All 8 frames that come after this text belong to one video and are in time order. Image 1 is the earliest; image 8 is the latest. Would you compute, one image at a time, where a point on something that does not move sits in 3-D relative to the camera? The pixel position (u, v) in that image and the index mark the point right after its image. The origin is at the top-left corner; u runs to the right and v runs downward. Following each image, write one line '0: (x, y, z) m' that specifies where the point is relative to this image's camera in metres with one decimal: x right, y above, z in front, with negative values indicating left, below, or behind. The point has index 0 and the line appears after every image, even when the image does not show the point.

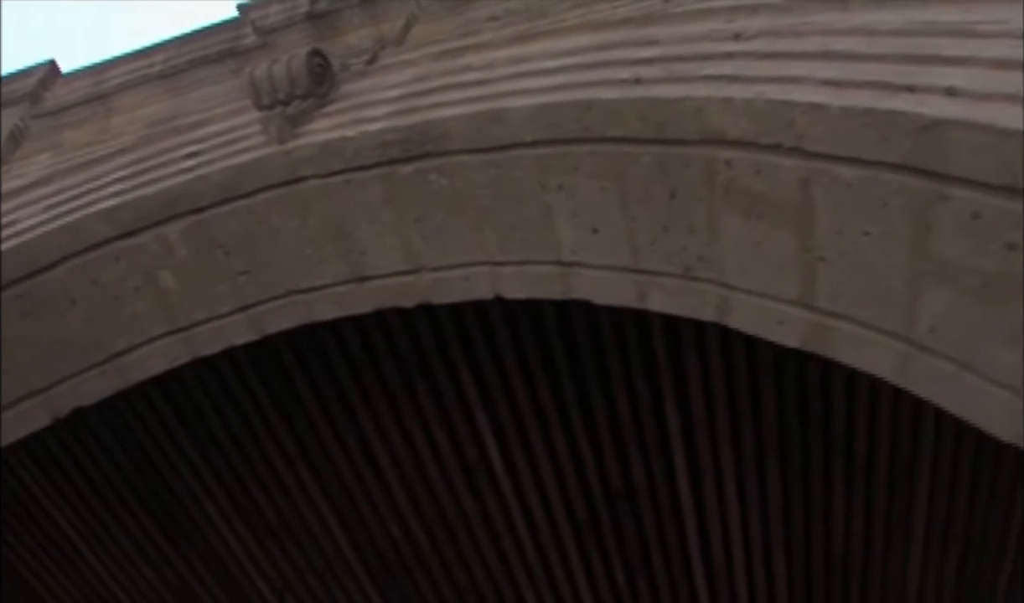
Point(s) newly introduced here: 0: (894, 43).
0: (+0.8, +0.6, +2.6) m
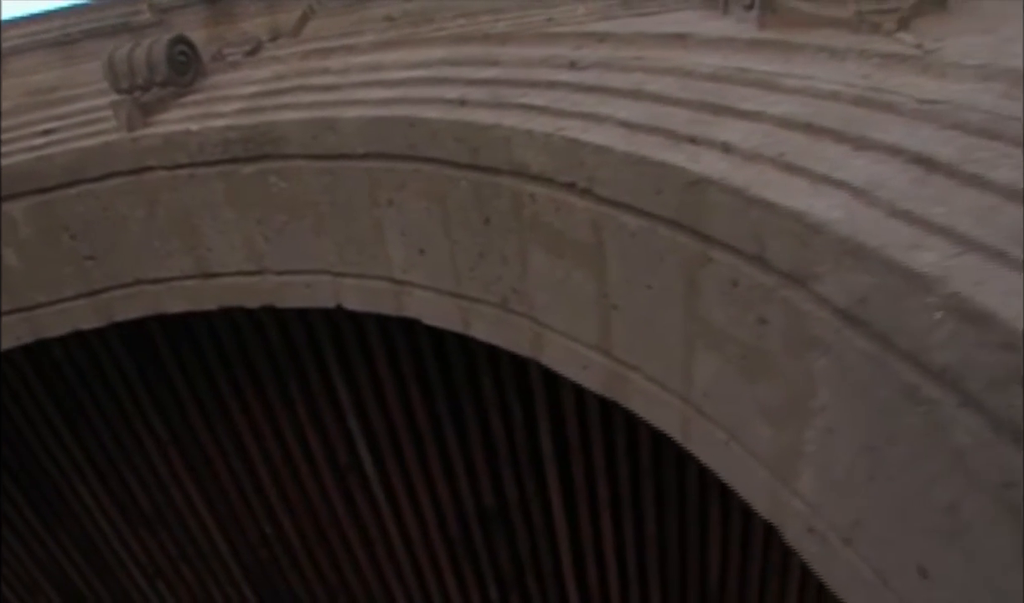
0: (+0.4, +0.4, +2.4) m
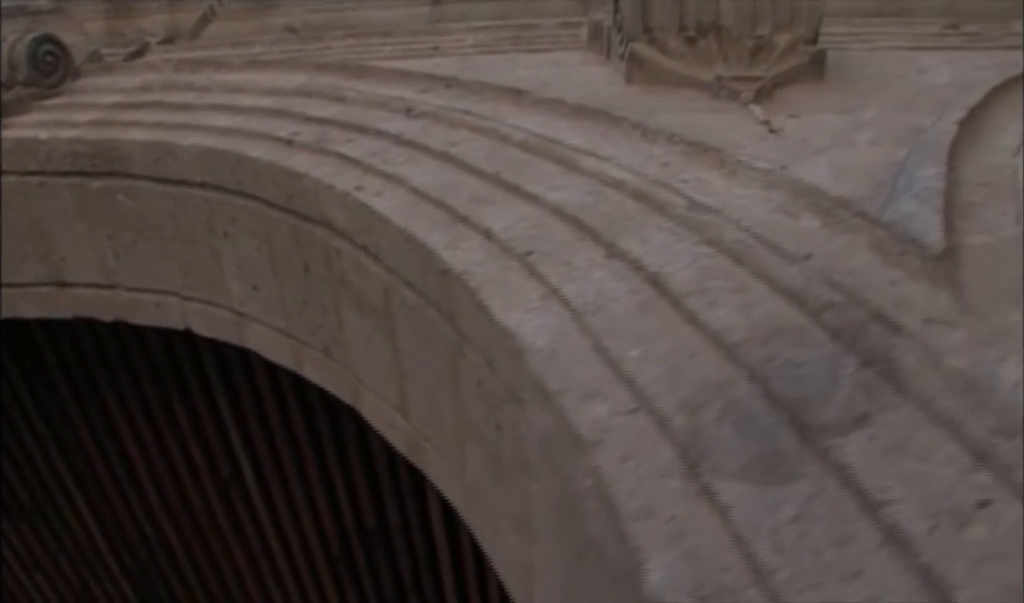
0: (0.0, +0.3, +2.3) m
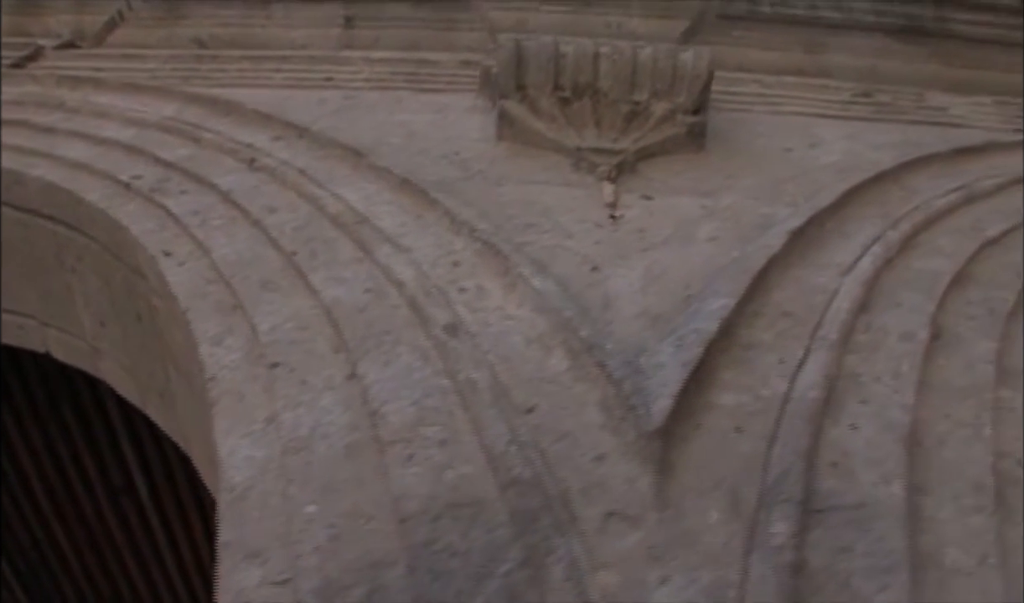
0: (-0.4, +0.1, +2.2) m
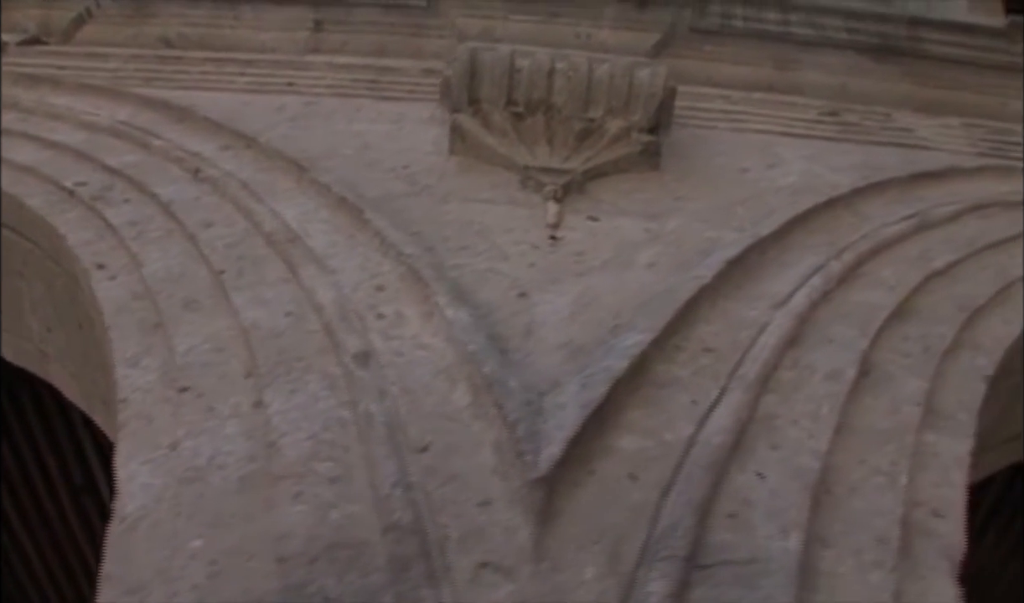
0: (-0.5, +0.1, +2.1) m
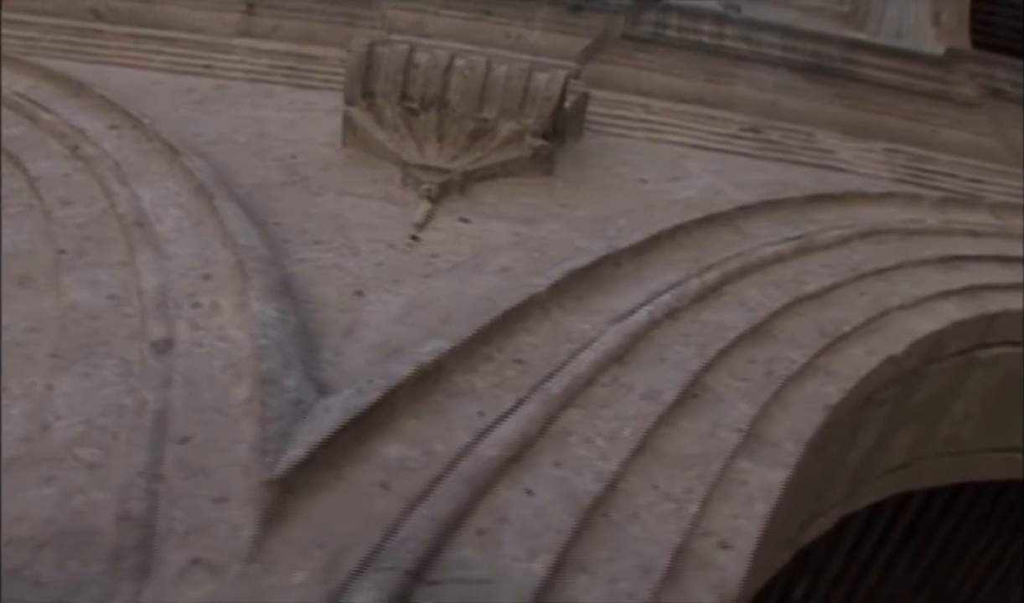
0: (-0.8, +0.1, +2.1) m
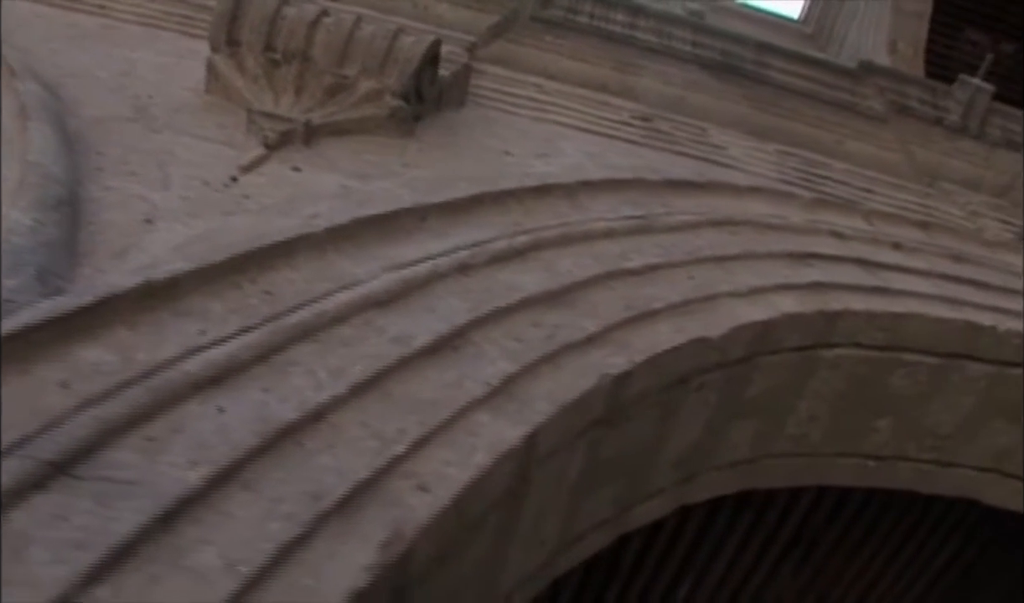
0: (-1.1, +0.3, +2.1) m
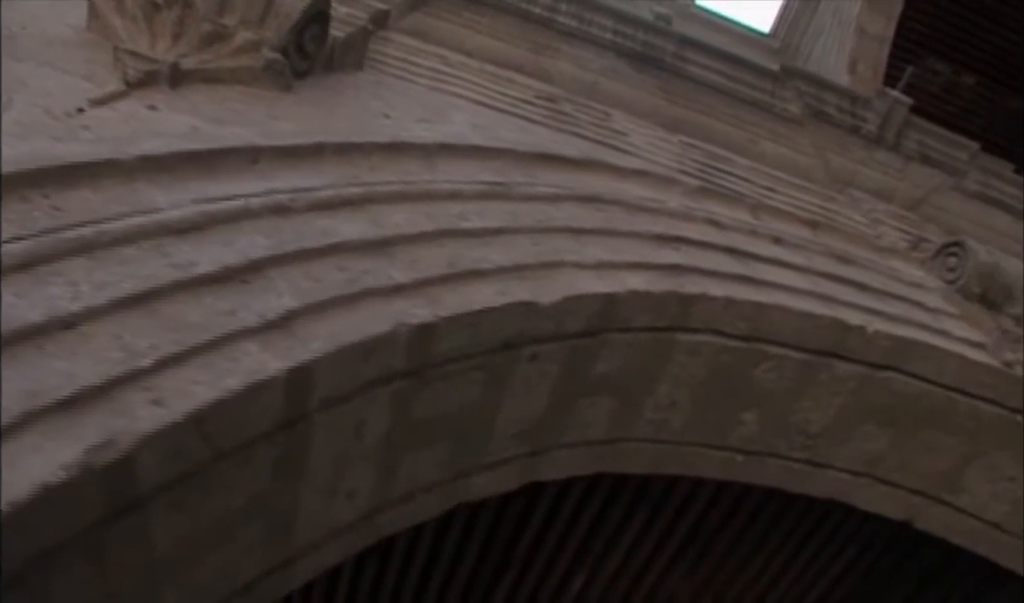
0: (-1.4, +0.5, +2.1) m
